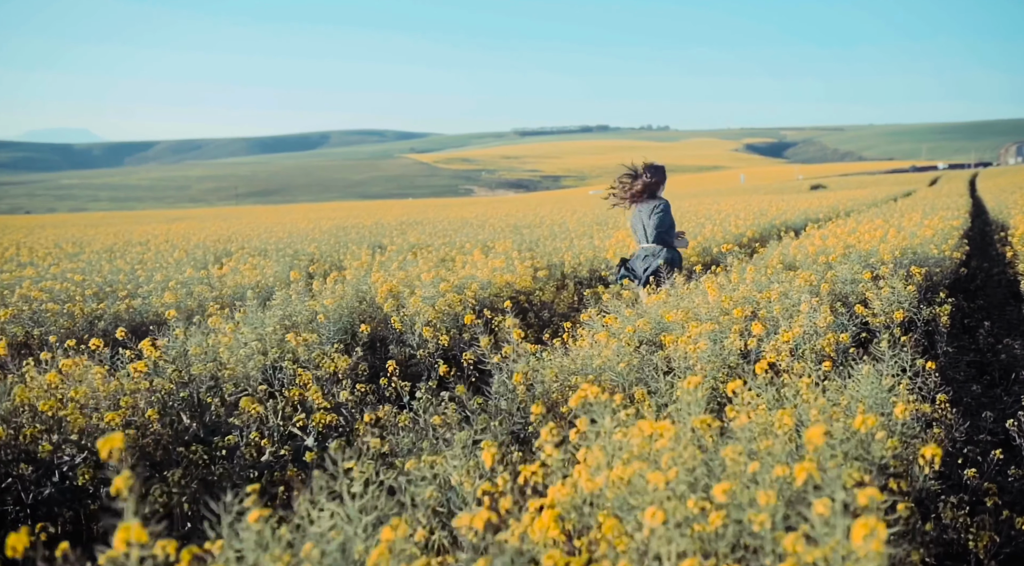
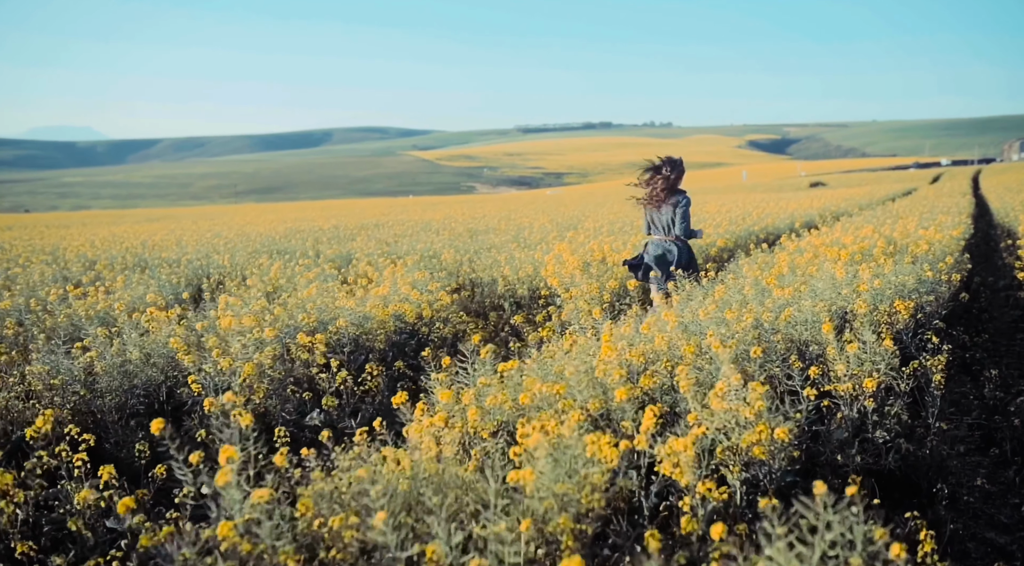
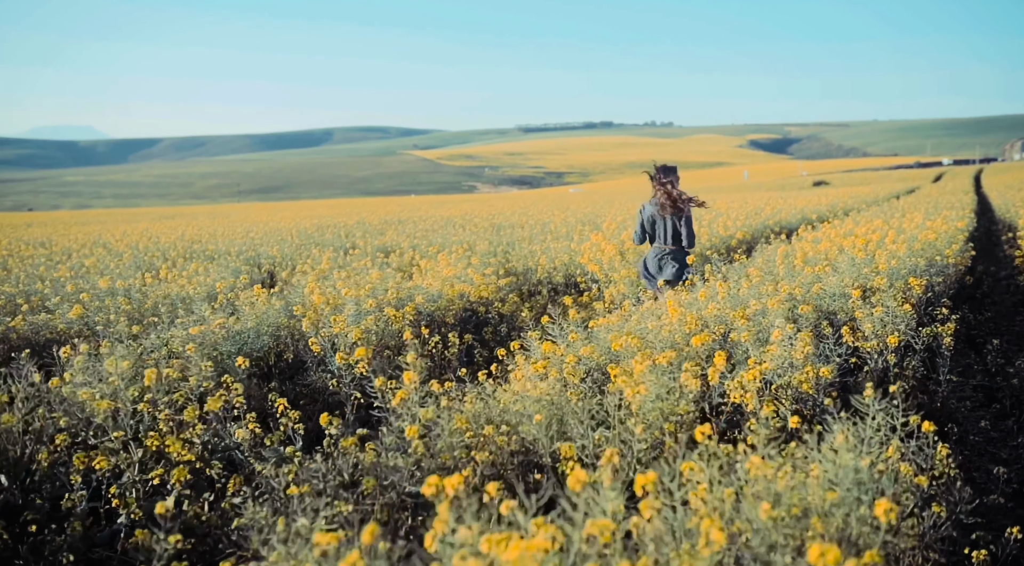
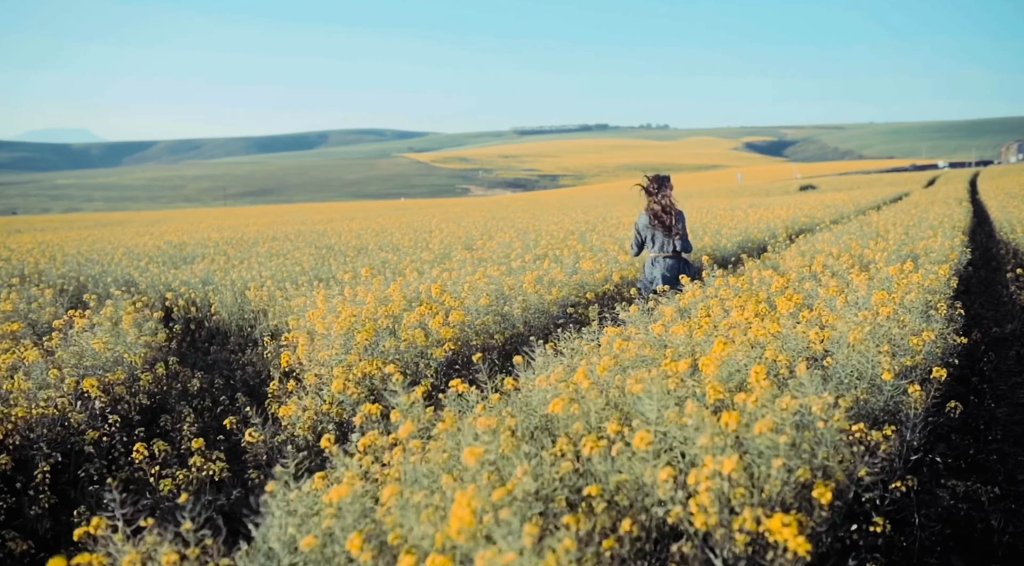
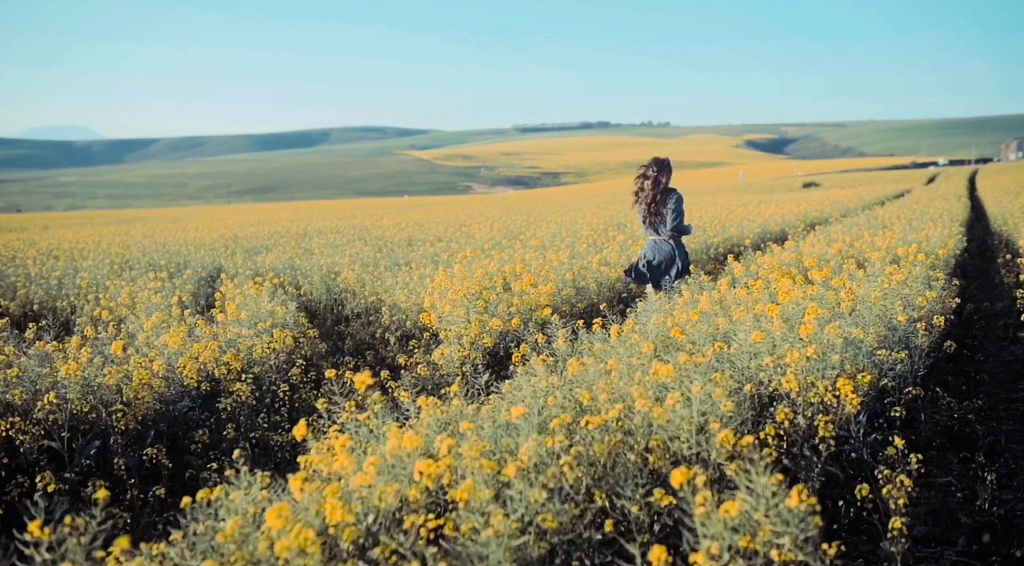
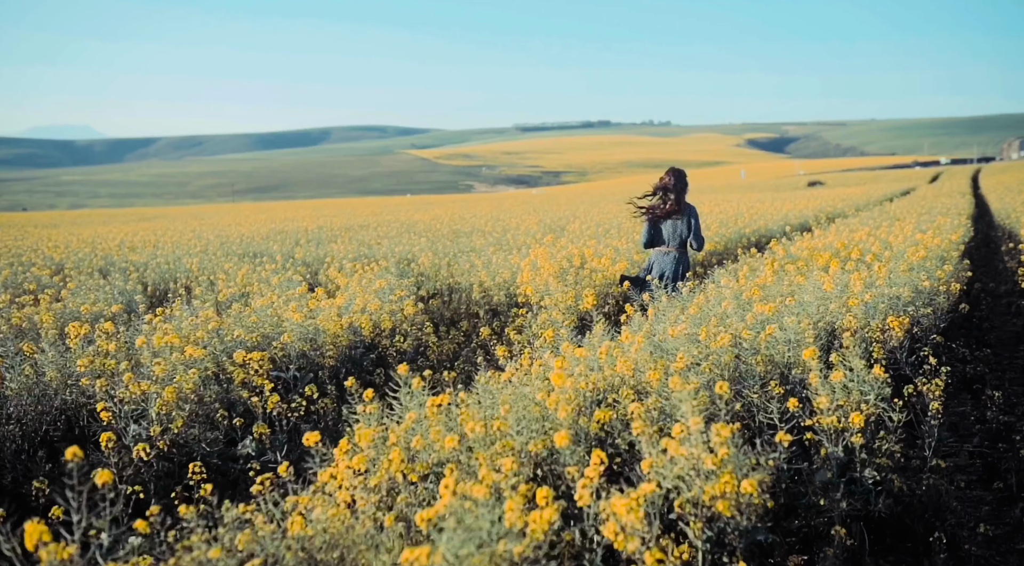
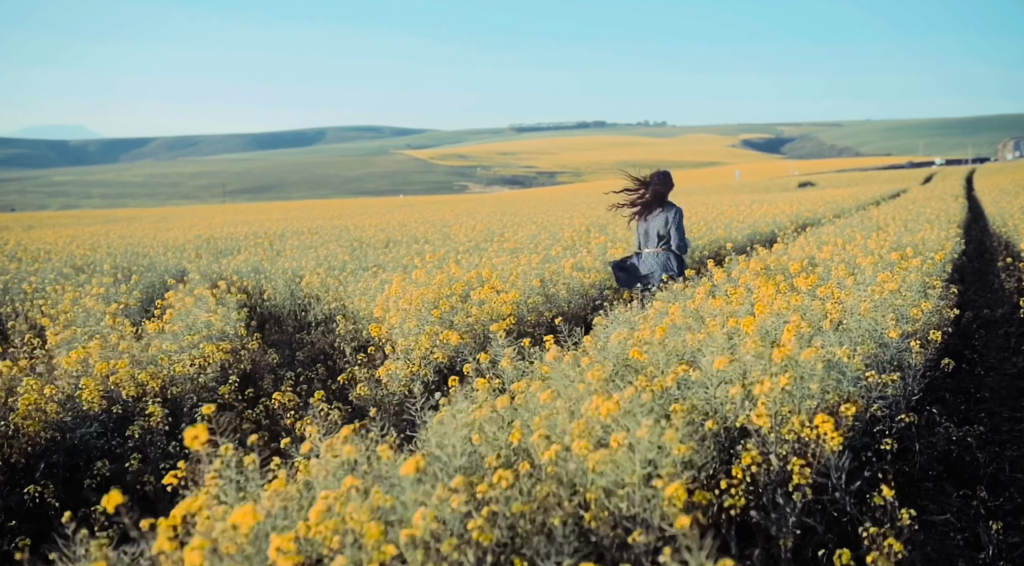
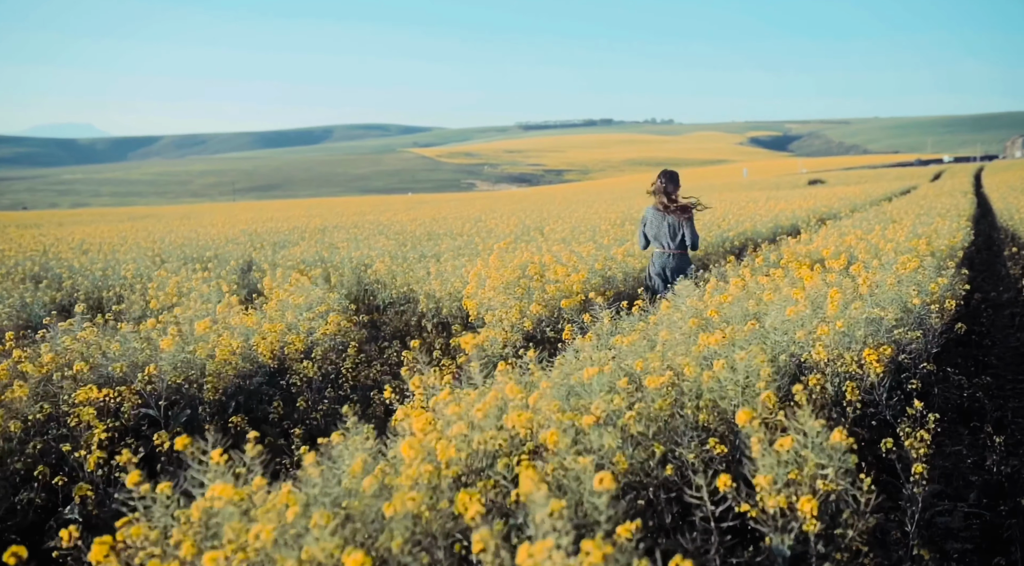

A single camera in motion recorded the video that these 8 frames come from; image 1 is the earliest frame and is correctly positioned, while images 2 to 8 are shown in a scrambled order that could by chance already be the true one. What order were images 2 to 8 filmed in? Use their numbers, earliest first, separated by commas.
3, 2, 6, 8, 5, 7, 4
